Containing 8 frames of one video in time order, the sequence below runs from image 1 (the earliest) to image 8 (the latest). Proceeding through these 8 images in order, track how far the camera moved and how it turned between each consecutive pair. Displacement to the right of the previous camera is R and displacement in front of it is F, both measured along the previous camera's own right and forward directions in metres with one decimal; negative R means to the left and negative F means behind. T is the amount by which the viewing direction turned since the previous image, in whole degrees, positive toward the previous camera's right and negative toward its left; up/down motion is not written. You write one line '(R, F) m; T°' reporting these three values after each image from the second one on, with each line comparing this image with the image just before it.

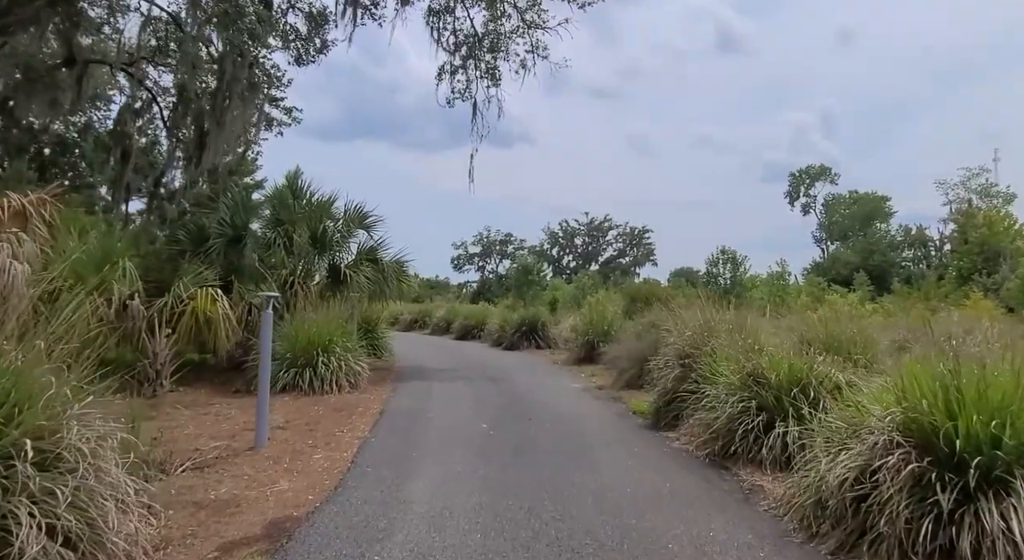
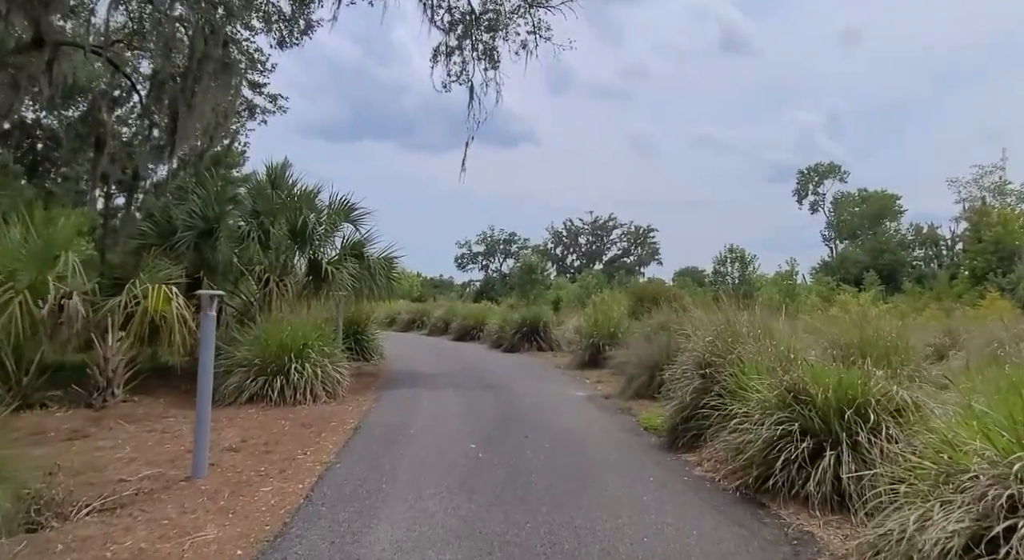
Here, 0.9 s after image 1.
(+0.1, +1.1) m; 0°
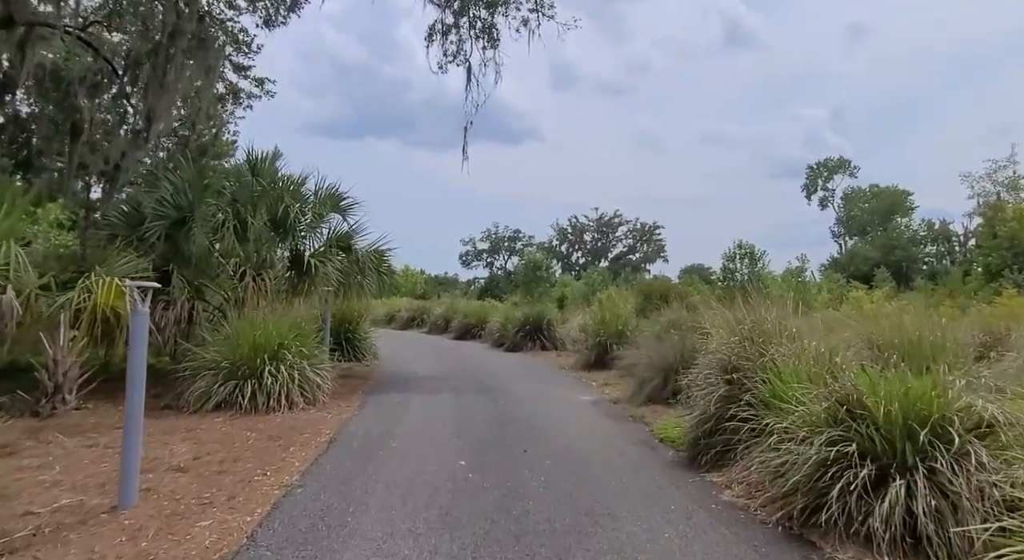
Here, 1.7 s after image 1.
(+0.1, +1.0) m; 0°
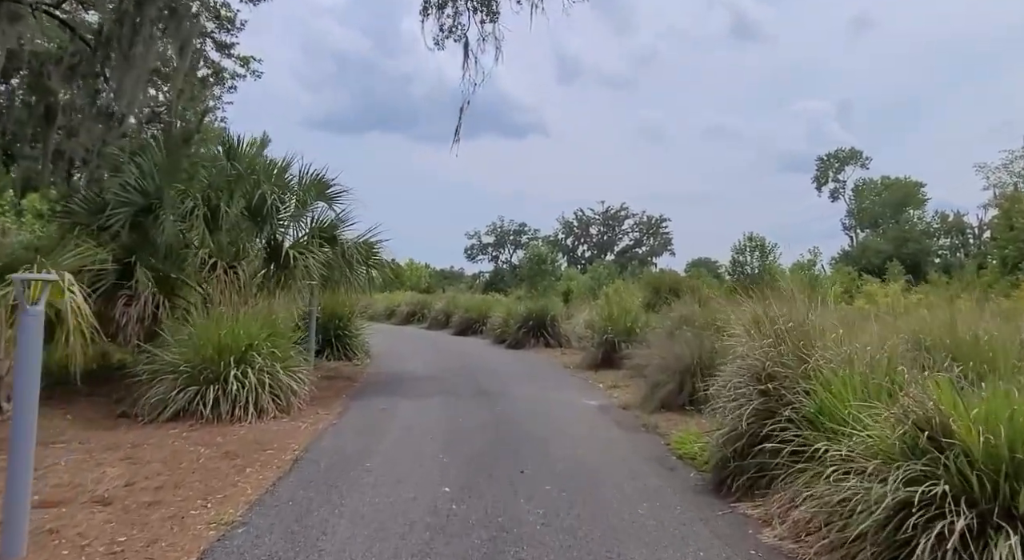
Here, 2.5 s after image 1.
(+0.1, +1.0) m; 0°
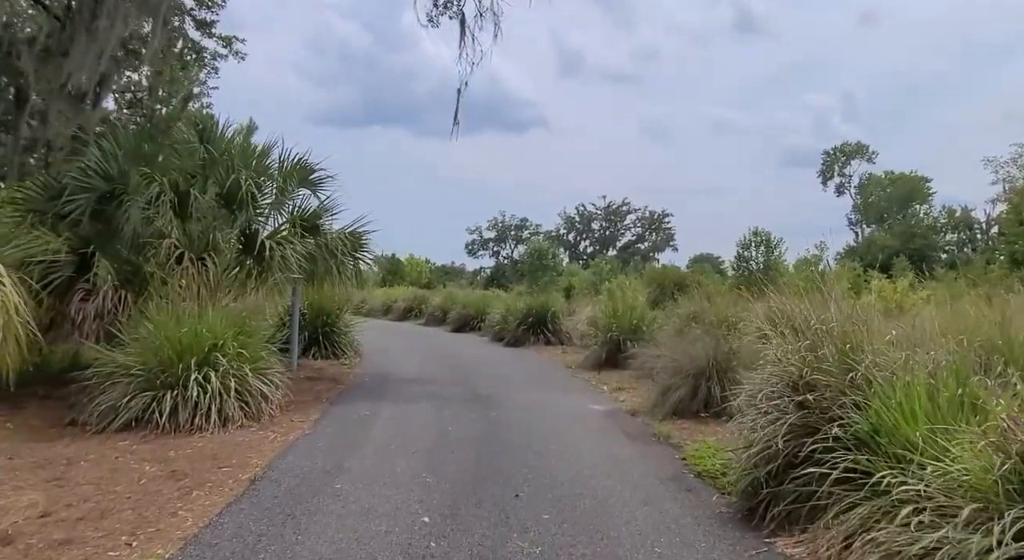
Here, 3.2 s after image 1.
(+0.1, +0.8) m; 0°
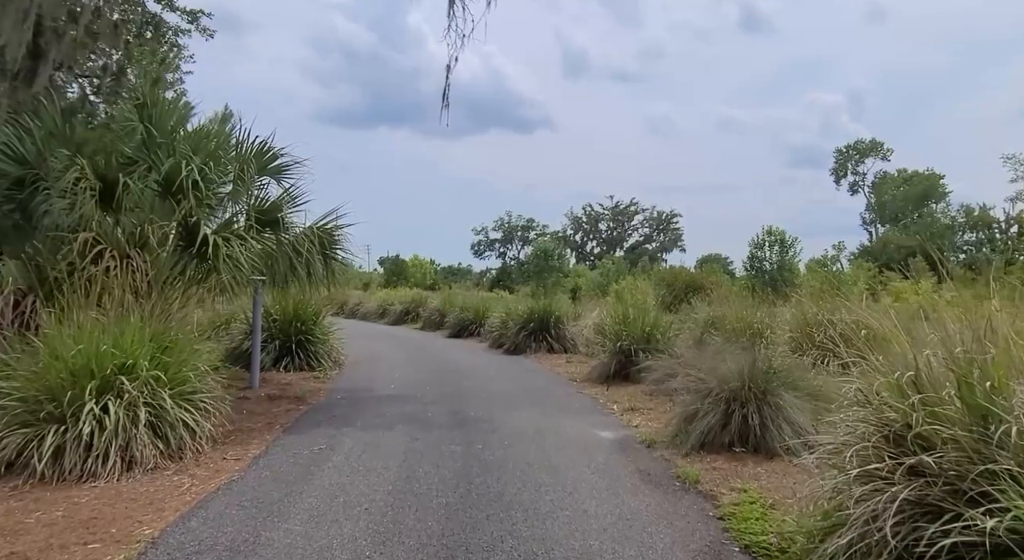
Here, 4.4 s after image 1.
(+0.2, +1.5) m; -1°
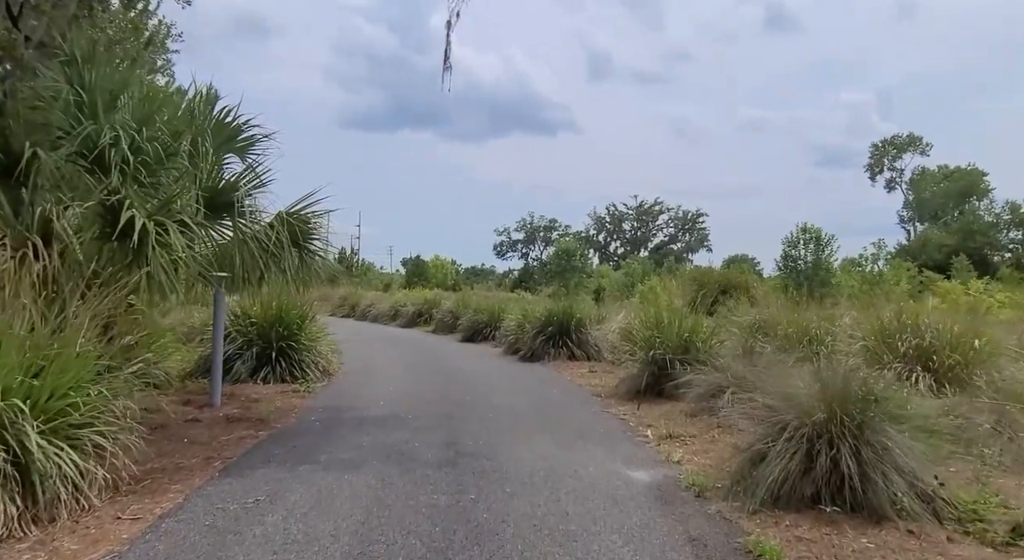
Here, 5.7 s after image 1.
(+0.1, +1.7) m; -2°
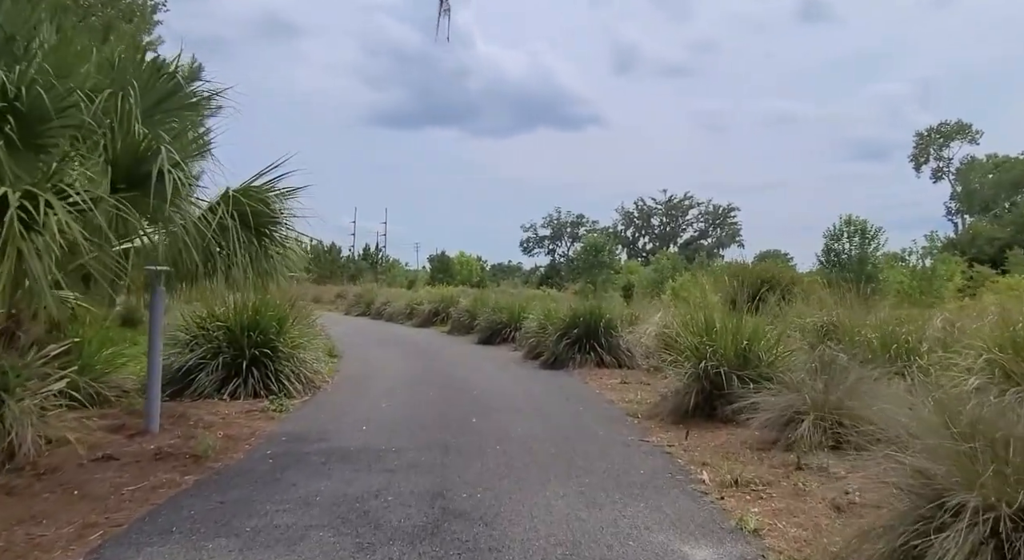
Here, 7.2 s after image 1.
(+0.1, +1.8) m; -2°
